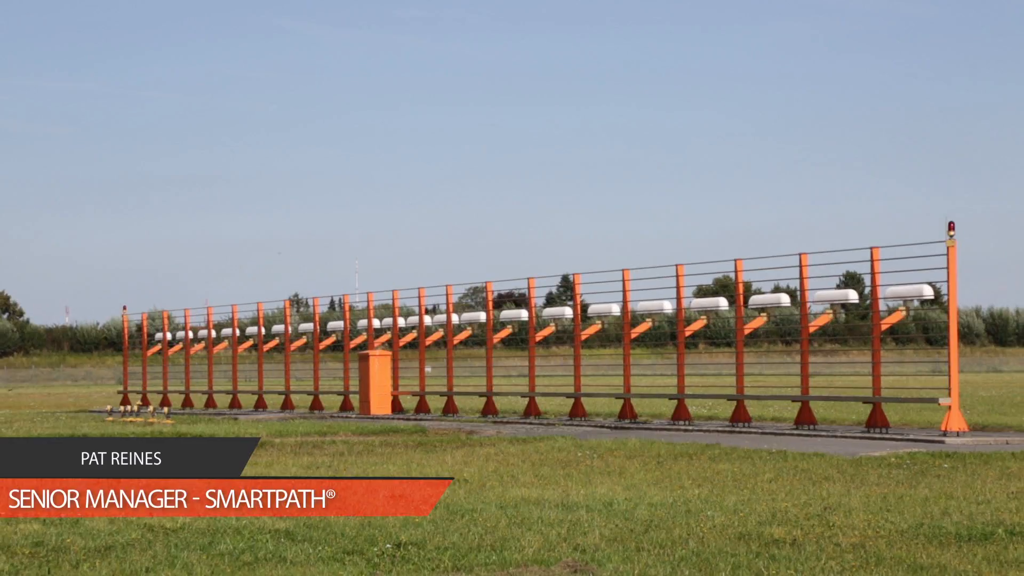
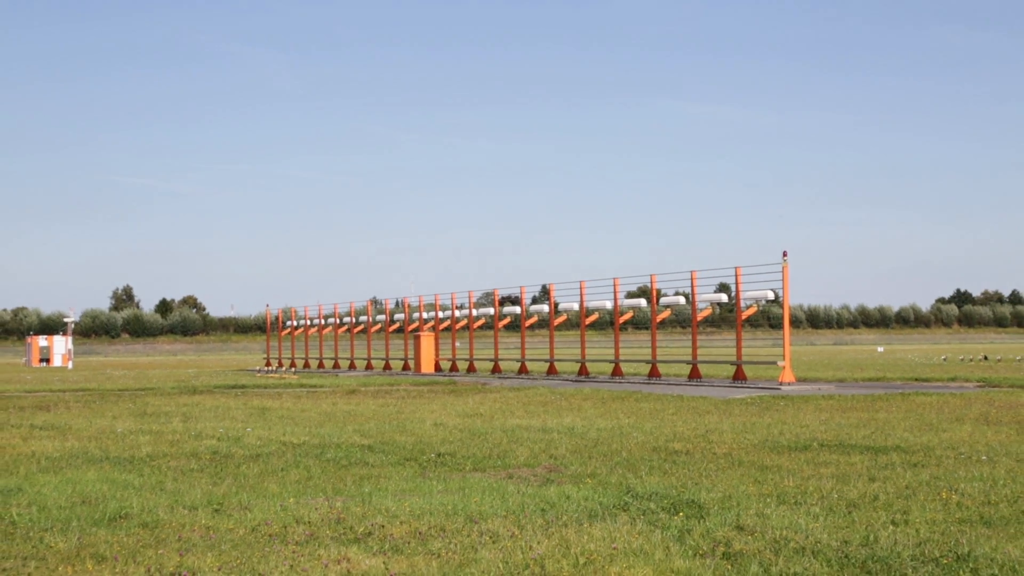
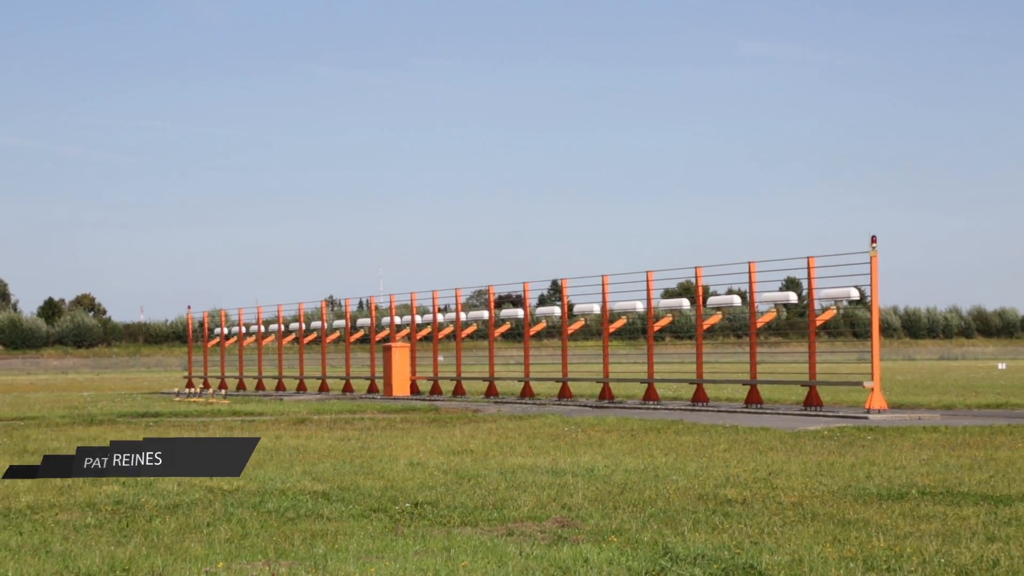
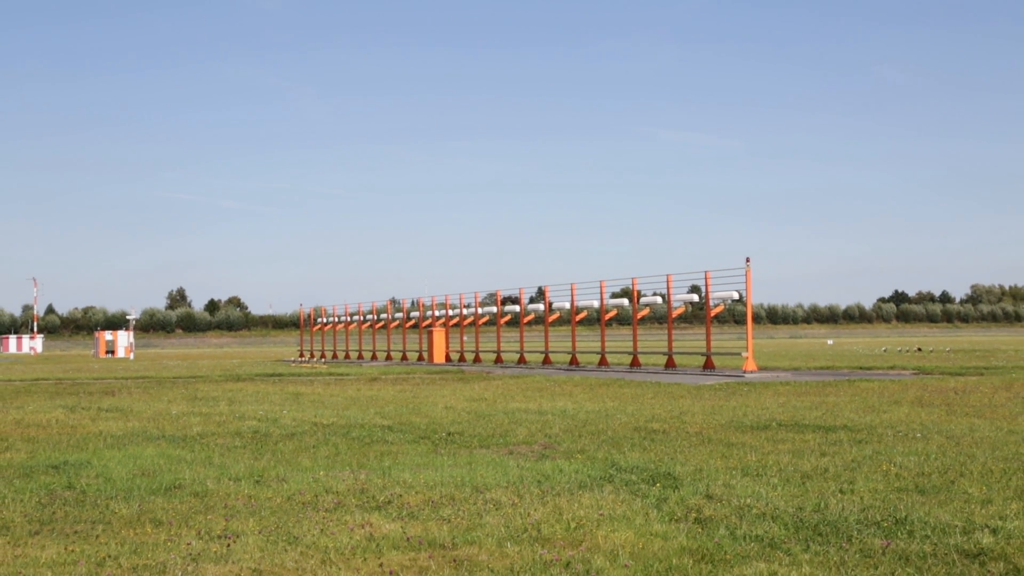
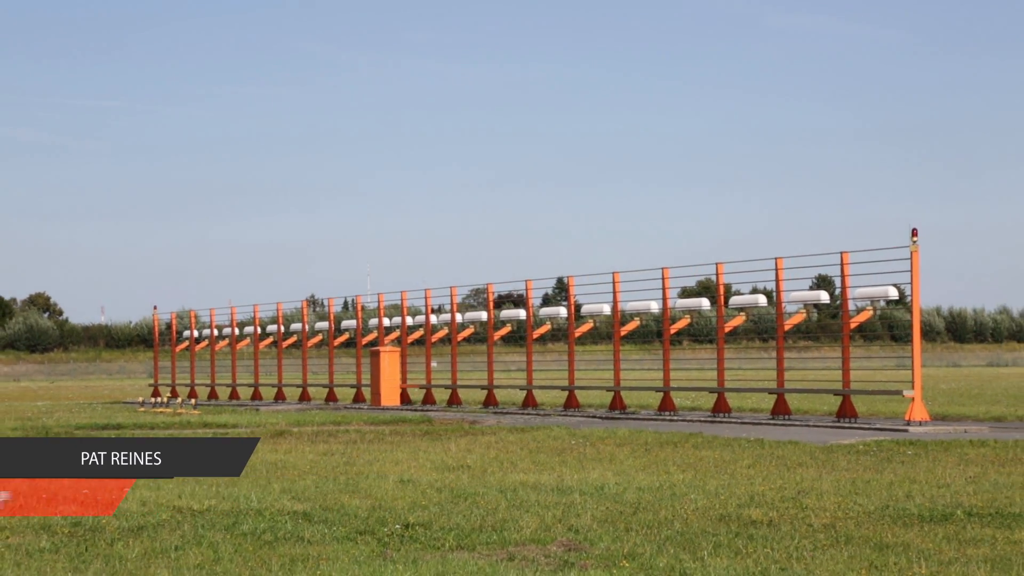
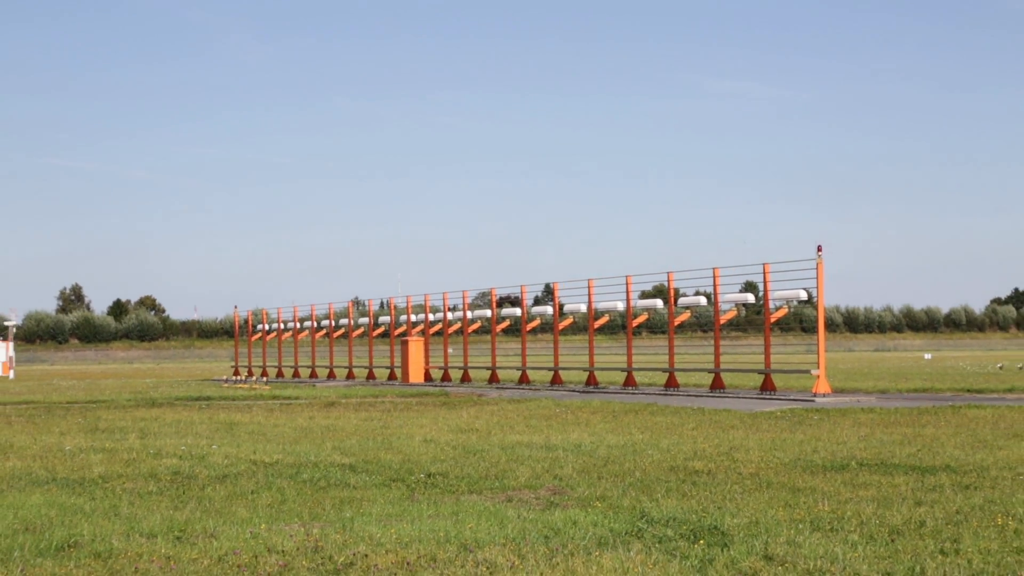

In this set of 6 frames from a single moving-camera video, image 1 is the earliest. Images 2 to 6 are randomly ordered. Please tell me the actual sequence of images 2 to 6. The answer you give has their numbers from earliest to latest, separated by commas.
5, 3, 6, 2, 4
